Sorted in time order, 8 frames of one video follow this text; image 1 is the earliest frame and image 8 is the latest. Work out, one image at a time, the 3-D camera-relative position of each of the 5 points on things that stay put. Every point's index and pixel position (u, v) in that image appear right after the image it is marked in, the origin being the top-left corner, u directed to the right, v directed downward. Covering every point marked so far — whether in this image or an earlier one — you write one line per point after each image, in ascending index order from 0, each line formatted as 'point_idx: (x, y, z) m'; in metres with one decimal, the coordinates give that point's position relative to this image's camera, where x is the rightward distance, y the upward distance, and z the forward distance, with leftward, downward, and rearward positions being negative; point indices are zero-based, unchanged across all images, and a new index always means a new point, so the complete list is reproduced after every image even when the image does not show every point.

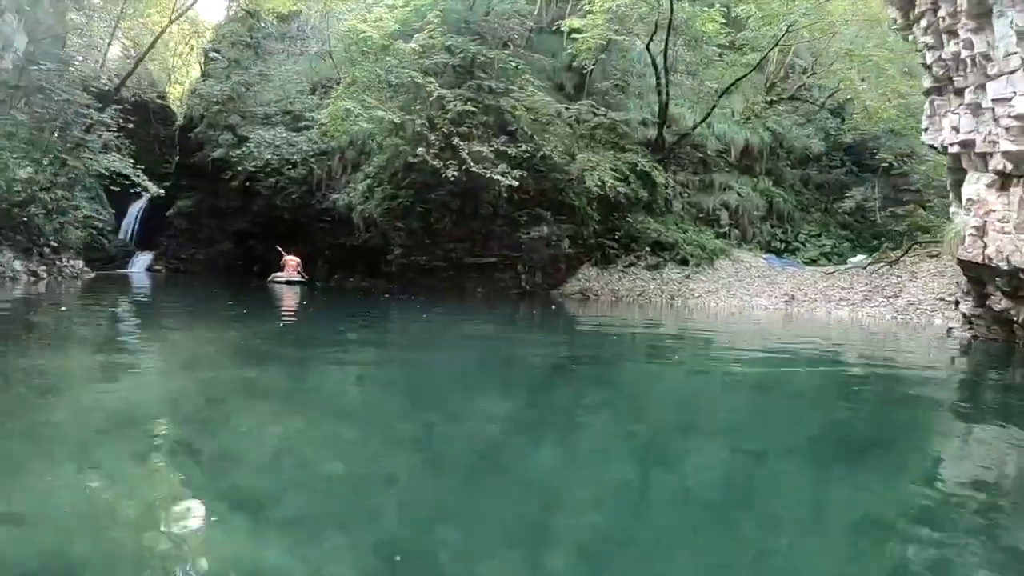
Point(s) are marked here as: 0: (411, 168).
0: (-1.4, +1.8, +17.3) m
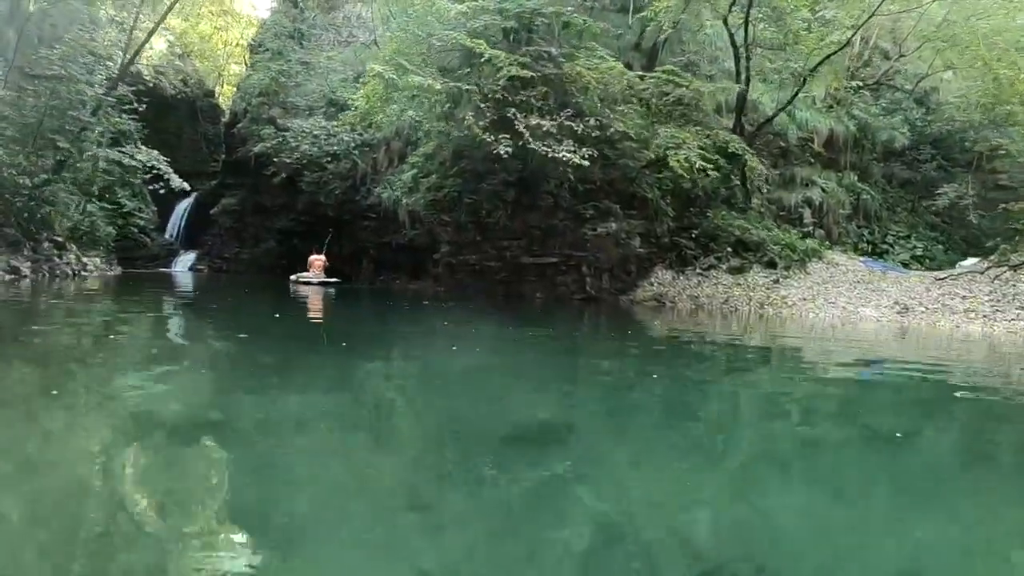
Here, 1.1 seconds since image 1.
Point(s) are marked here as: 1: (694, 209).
0: (-0.6, +1.7, +15.3) m
1: (+2.6, +1.1, +16.9) m
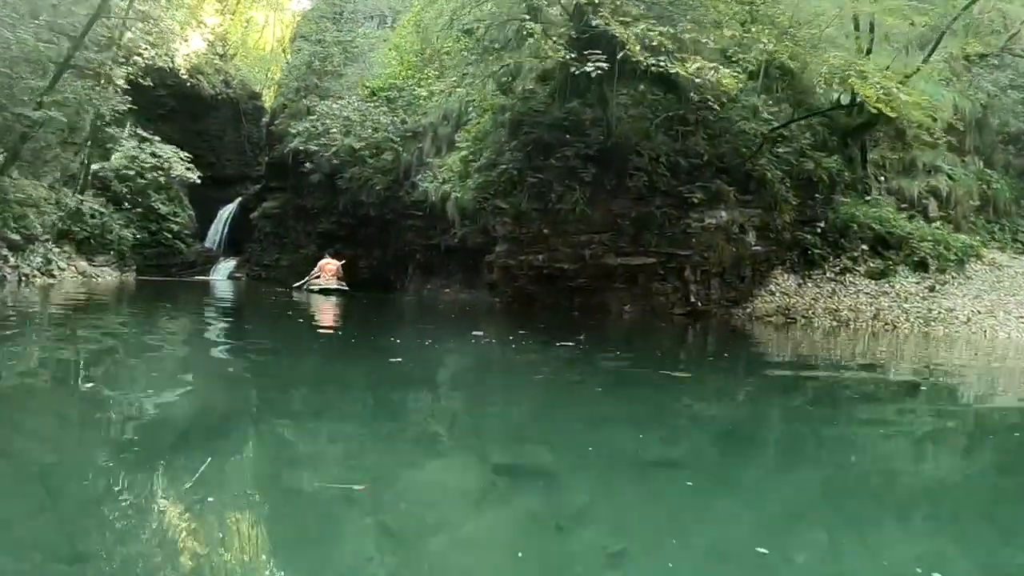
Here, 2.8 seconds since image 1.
0: (+0.1, +1.6, +12.2) m
1: (+3.4, +1.0, +13.6) m
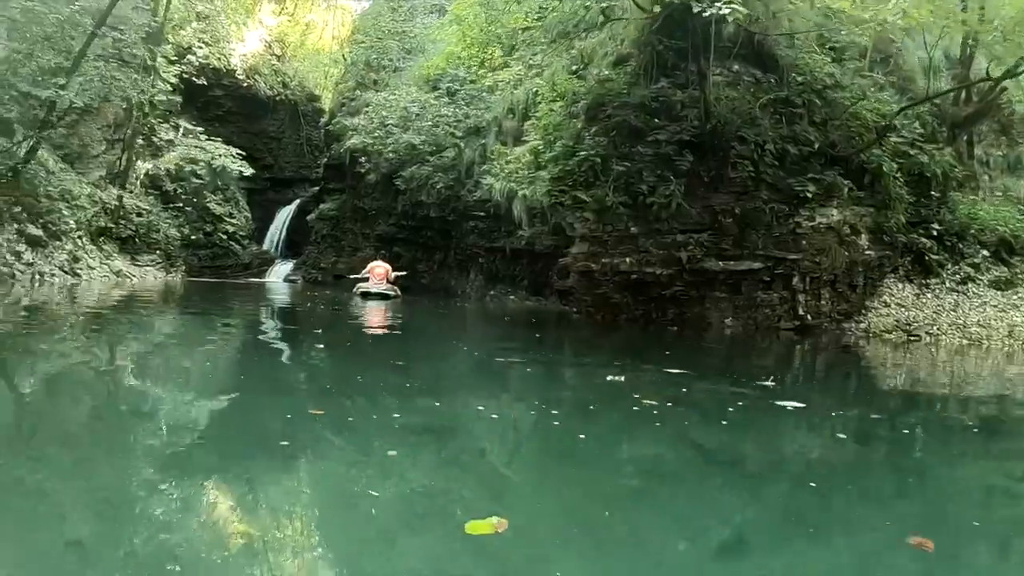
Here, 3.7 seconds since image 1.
0: (+0.8, +1.5, +10.9) m
1: (+4.1, +0.9, +12.2) m
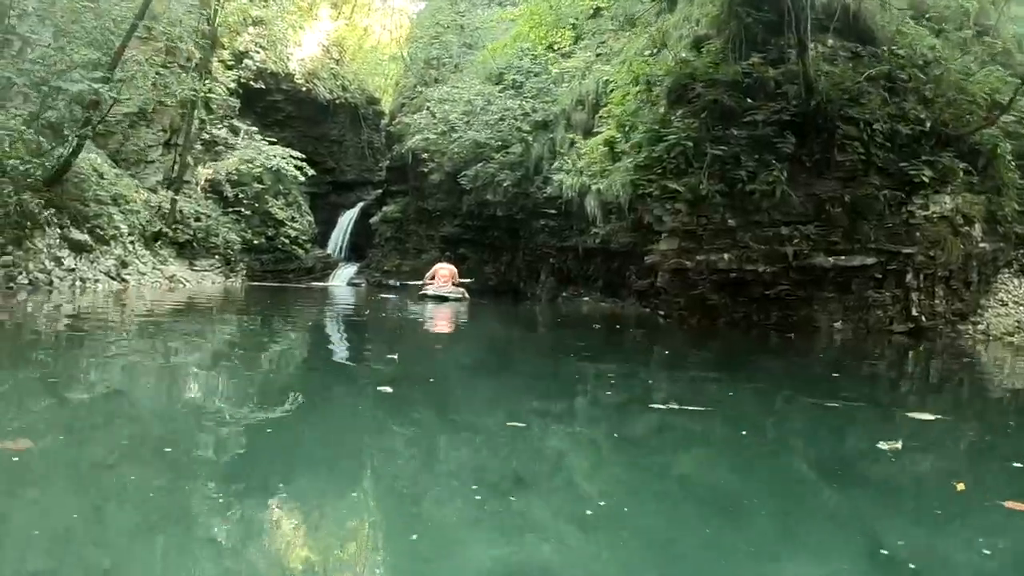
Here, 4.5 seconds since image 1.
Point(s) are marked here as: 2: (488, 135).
0: (+1.4, +1.5, +10.2) m
1: (+4.8, +0.9, +11.3) m
2: (-0.3, +1.9, +14.9) m
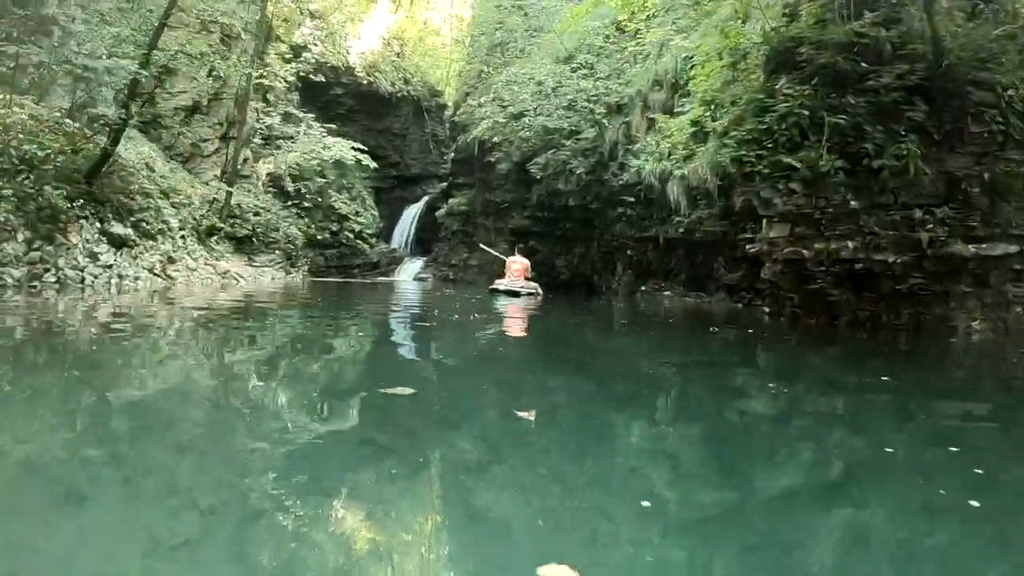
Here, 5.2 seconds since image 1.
0: (+1.9, +1.6, +9.3) m
1: (+5.4, +1.0, +10.3) m
2: (+0.5, +1.9, +14.1) m
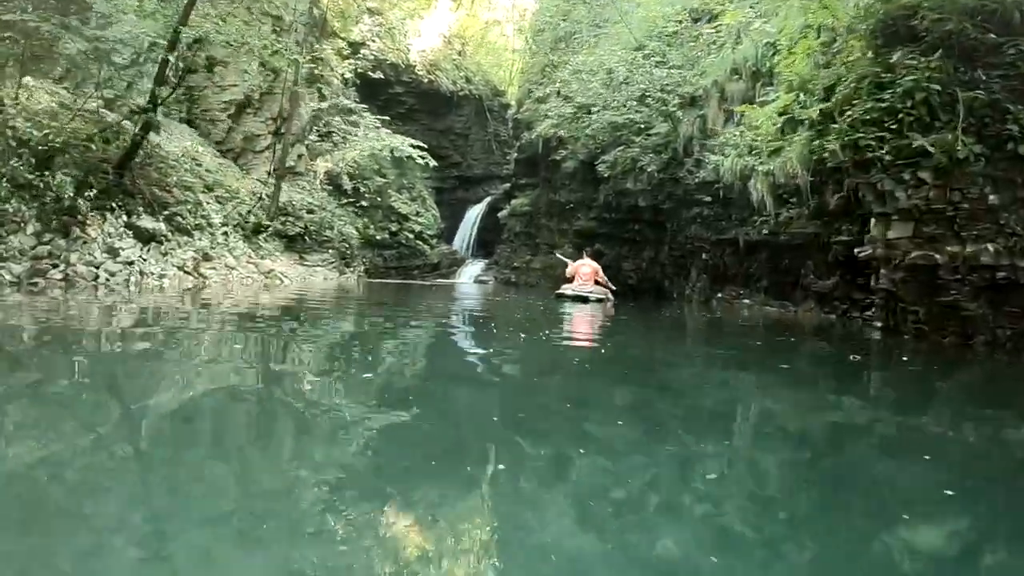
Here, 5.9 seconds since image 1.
0: (+2.4, +1.5, +8.5) m
1: (+6.0, +0.9, +9.2) m
2: (+1.3, +1.9, +13.3) m
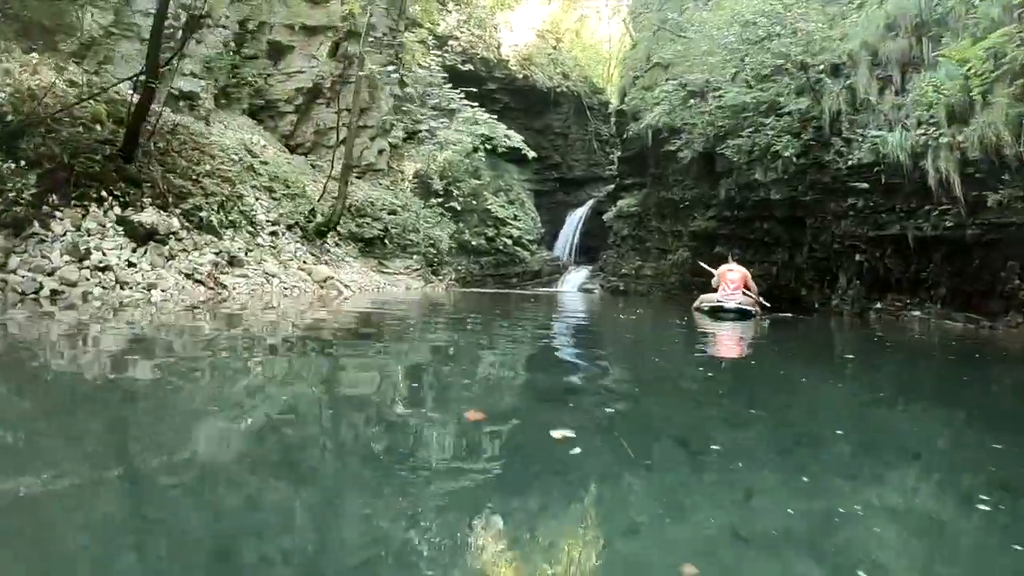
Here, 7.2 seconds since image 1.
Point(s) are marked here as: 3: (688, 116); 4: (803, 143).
0: (+3.0, +1.5, +6.6) m
1: (+6.6, +0.9, +7.0) m
2: (+2.3, +1.8, +11.5) m
3: (+1.9, +1.9, +13.3) m
4: (+2.5, +1.3, +11.0) m
